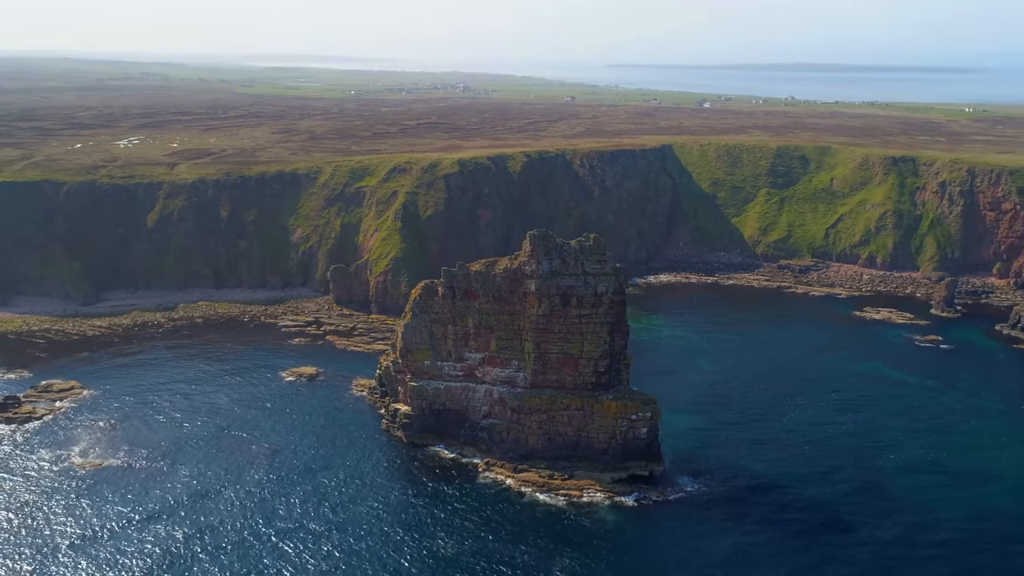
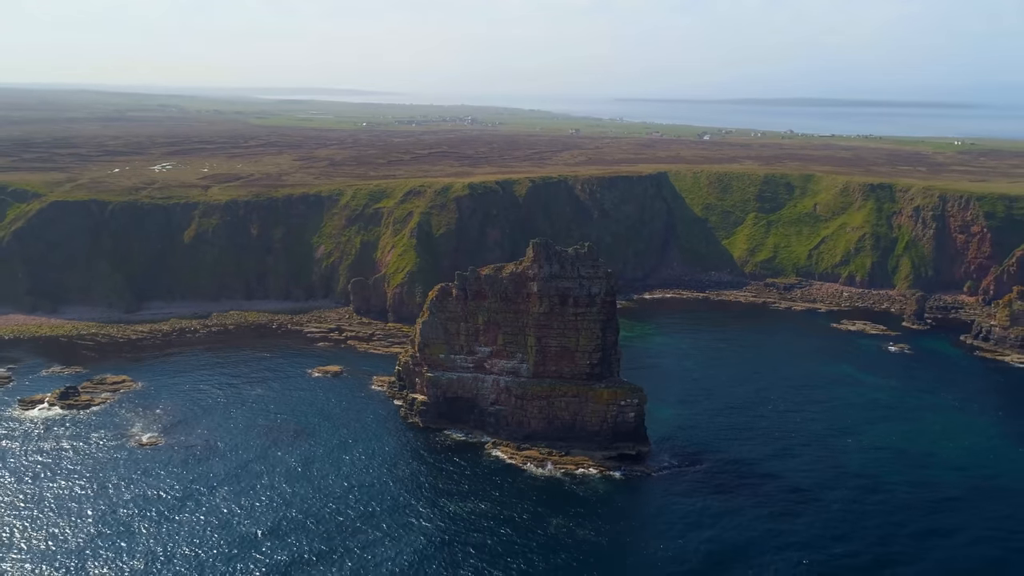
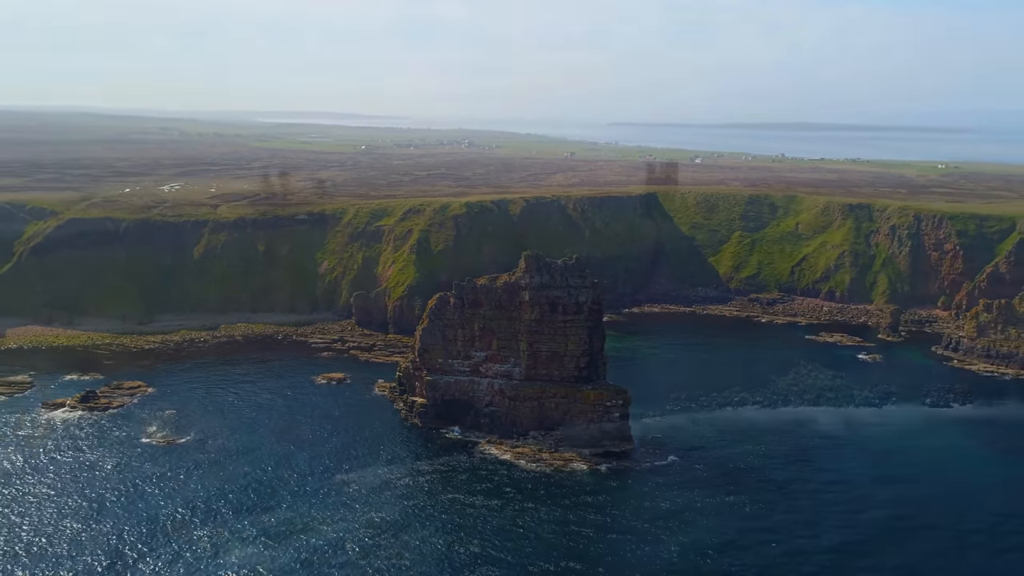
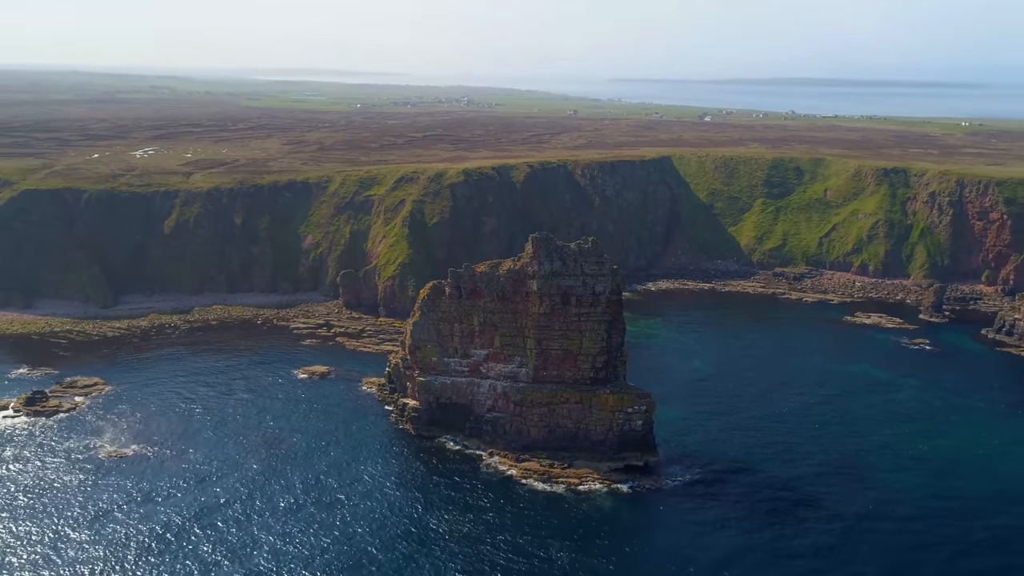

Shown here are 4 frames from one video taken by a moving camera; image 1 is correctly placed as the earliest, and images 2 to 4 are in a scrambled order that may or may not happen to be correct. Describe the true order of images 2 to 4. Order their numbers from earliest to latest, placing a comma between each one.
4, 2, 3
